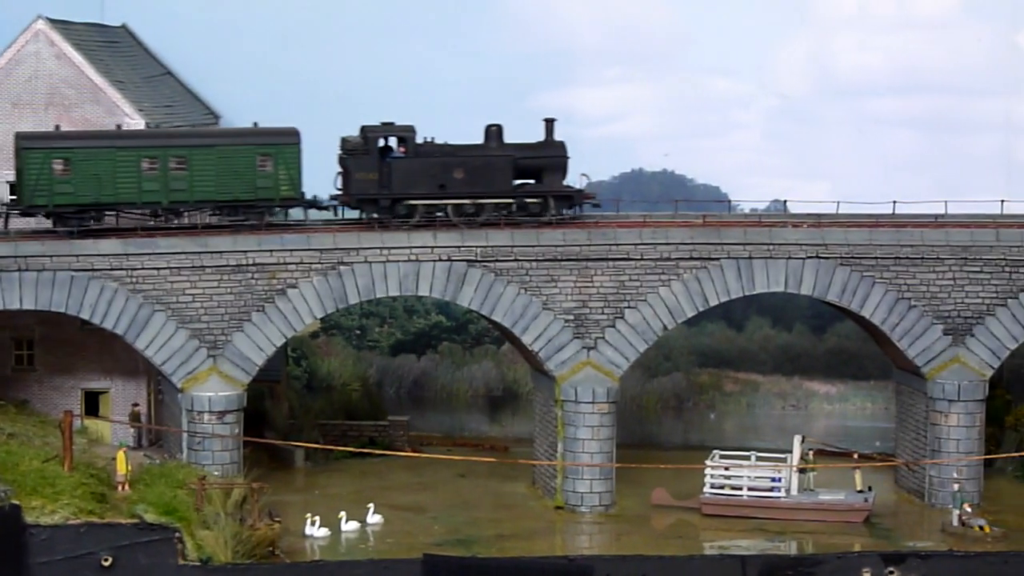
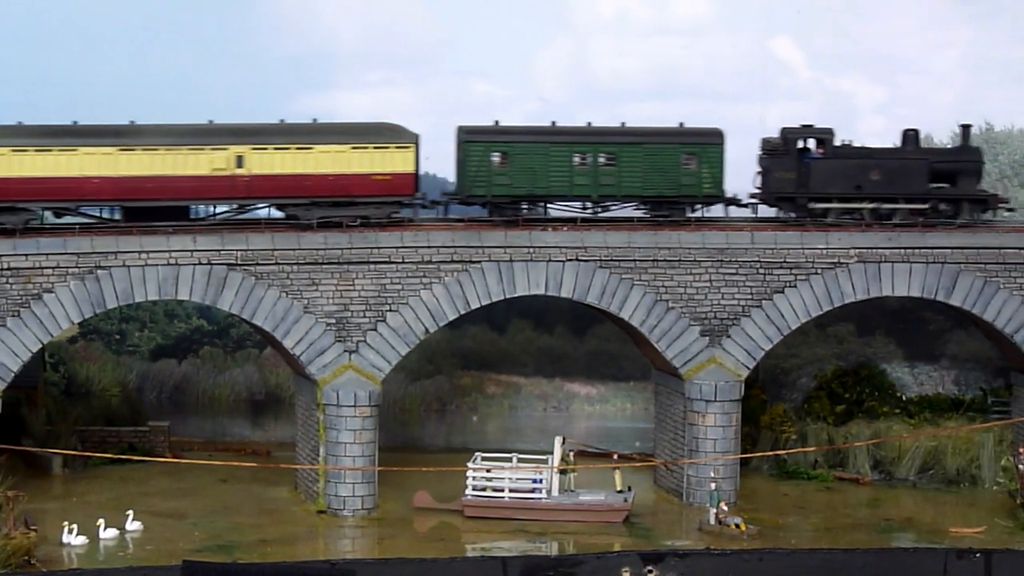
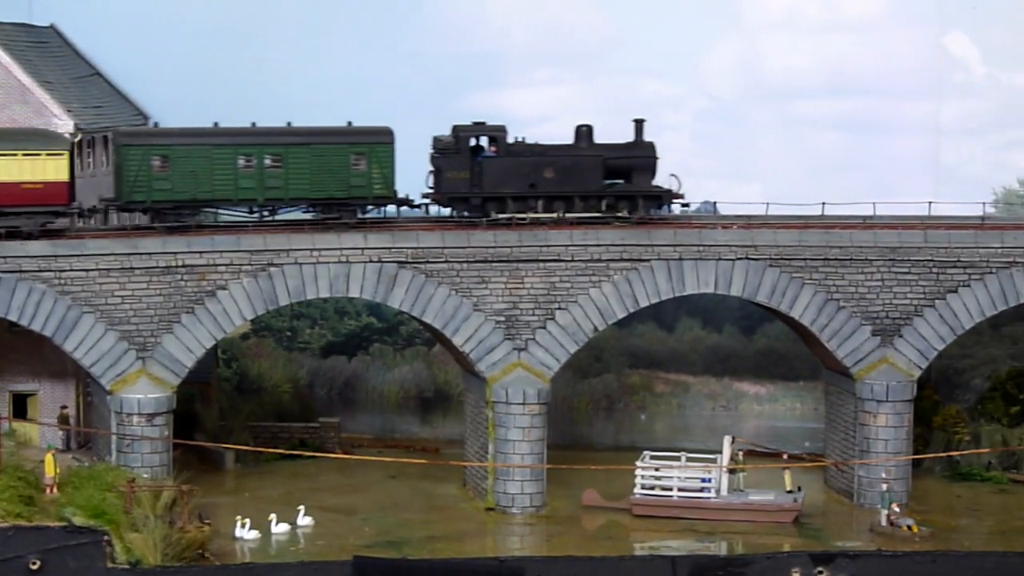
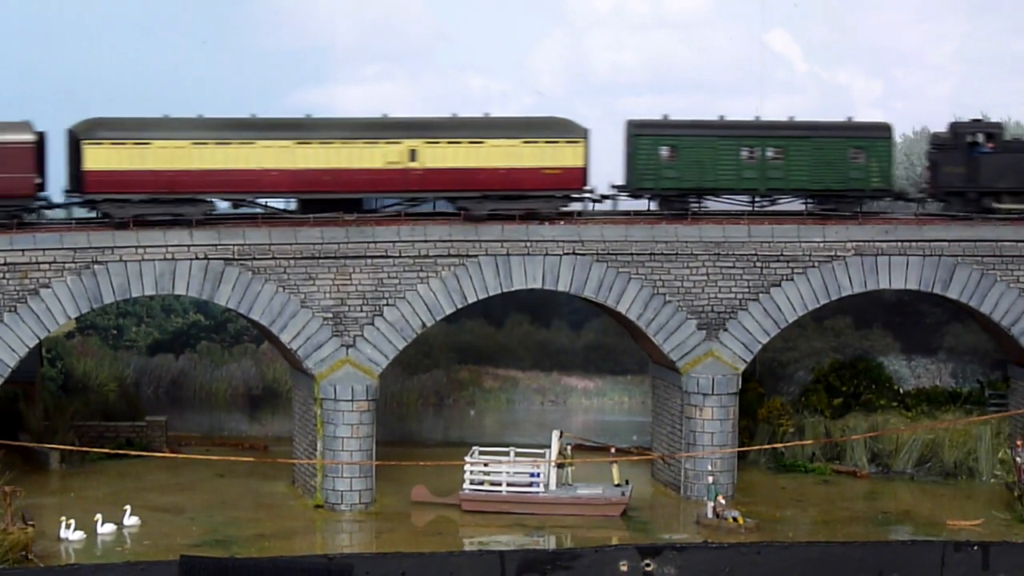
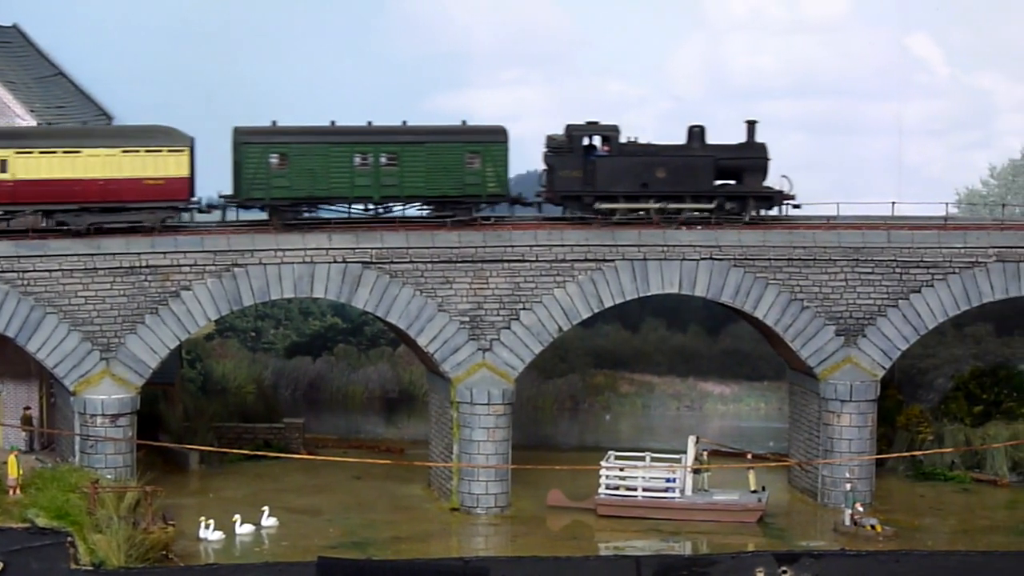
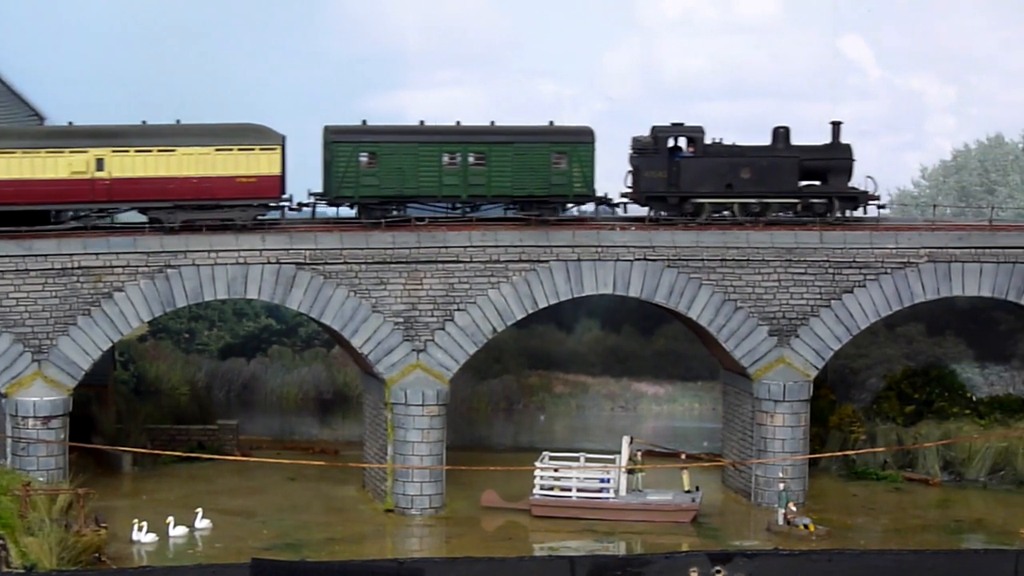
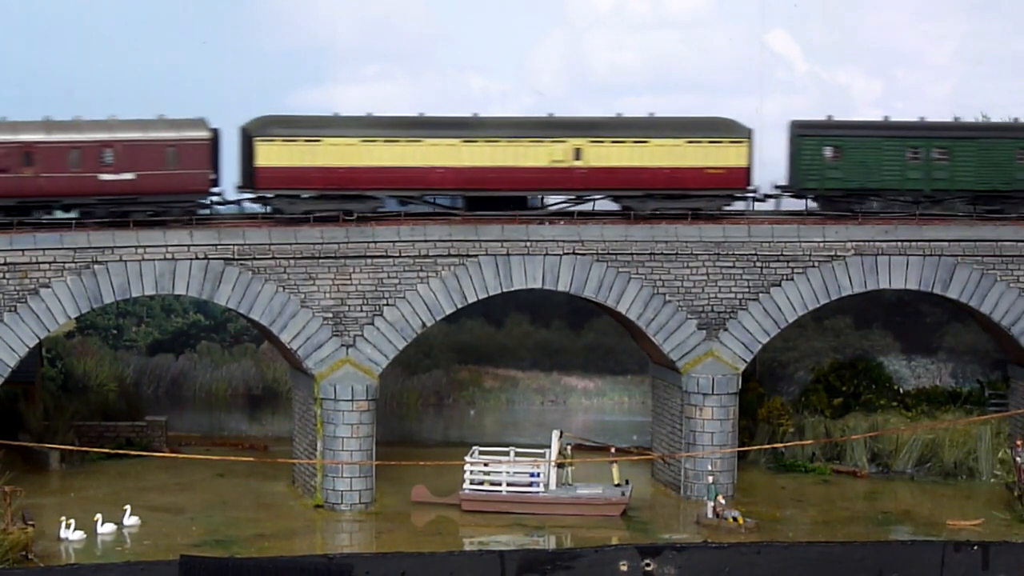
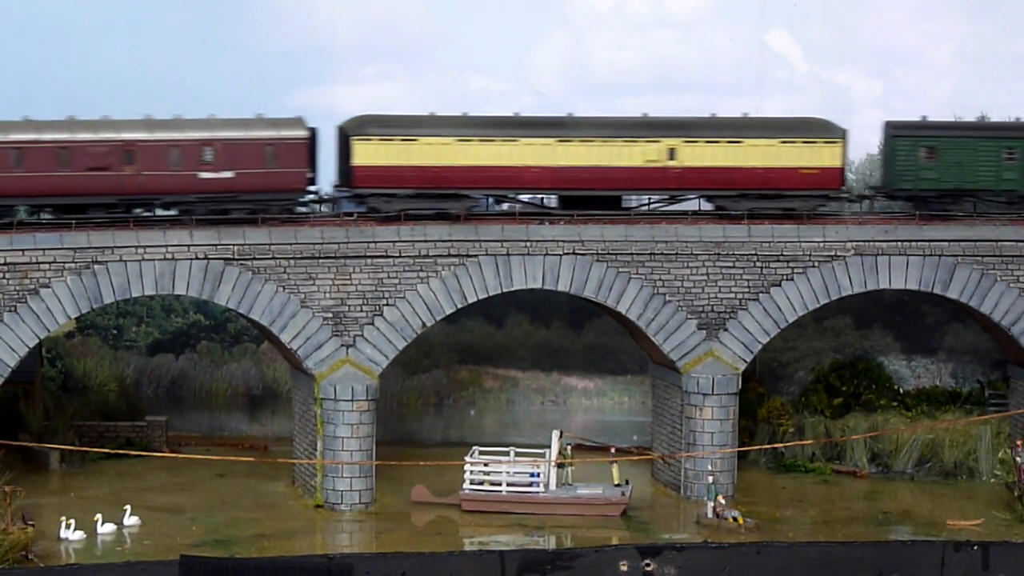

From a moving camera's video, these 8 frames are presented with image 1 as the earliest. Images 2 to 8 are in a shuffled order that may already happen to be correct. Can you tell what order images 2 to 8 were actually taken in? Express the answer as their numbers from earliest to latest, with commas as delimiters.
3, 5, 6, 2, 4, 7, 8
